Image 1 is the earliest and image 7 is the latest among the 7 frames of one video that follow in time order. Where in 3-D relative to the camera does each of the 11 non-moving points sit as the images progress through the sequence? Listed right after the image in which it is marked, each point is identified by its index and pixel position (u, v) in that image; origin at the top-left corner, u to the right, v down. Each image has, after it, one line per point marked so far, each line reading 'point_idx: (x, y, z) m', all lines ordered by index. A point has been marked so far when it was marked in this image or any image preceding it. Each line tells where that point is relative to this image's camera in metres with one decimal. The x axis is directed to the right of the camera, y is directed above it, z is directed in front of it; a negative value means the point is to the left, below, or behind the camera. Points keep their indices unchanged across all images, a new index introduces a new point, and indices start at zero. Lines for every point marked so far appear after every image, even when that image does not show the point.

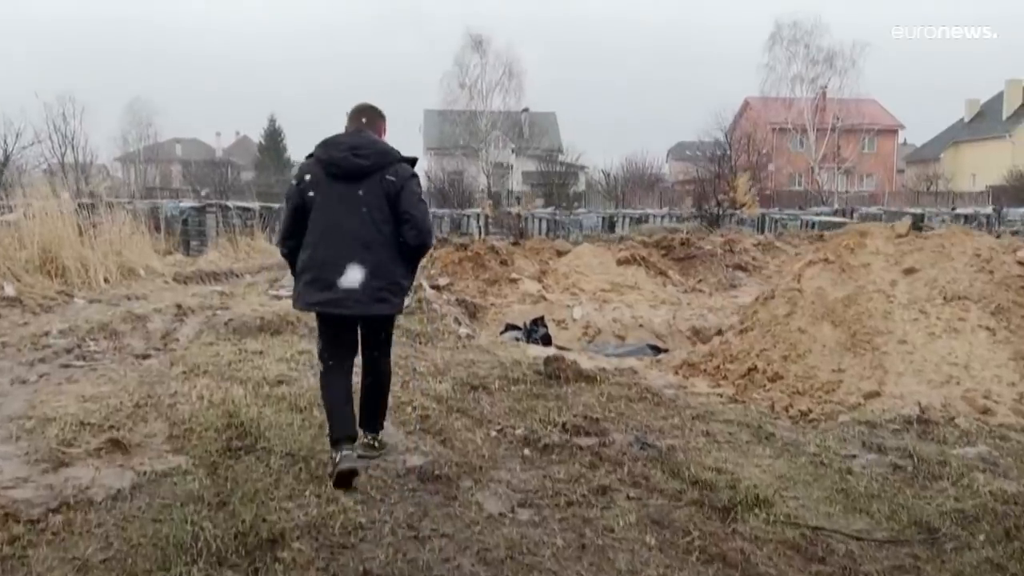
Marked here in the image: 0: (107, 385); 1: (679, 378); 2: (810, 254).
0: (-2.5, -0.6, +5.3) m
1: (+1.2, -0.7, +6.0) m
2: (+2.4, +0.3, +6.7) m
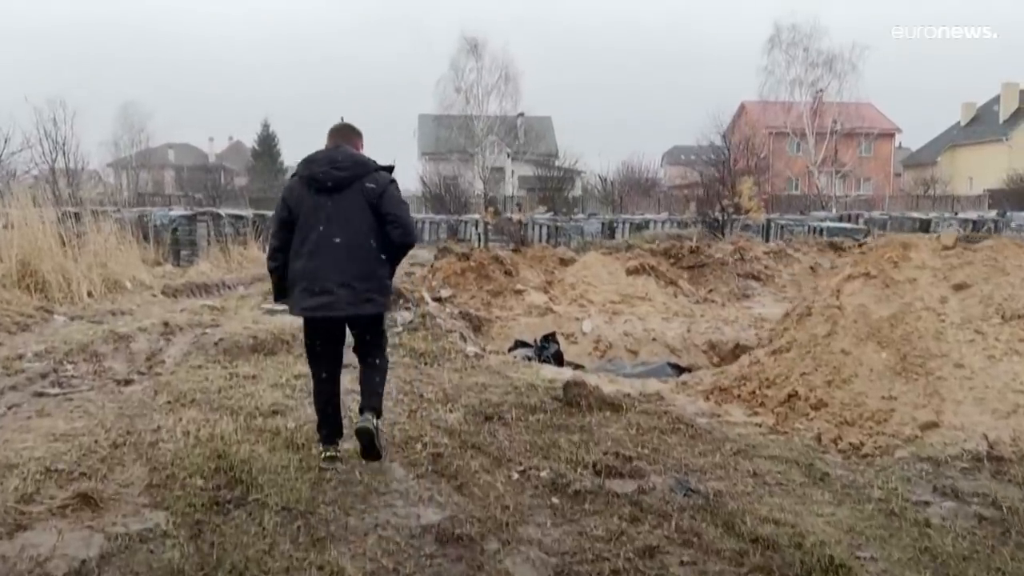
0: (-2.4, -0.7, +4.8) m
1: (+1.3, -0.8, +5.5) m
2: (+2.5, +0.2, +6.2) m
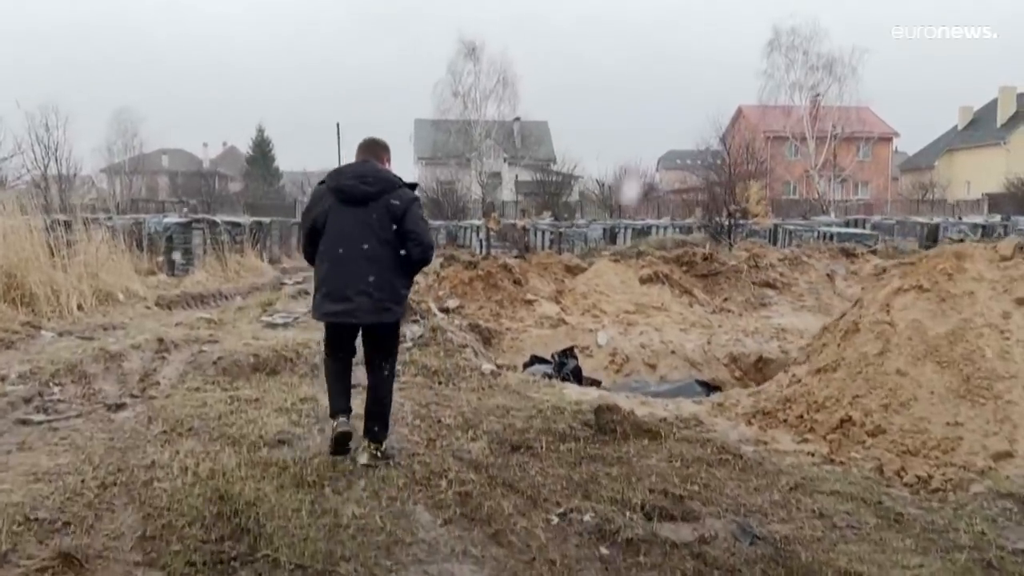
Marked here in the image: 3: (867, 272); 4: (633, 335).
0: (-2.3, -0.8, +4.3) m
1: (+1.5, -0.9, +5.1) m
2: (+2.6, +0.1, +5.8) m
3: (+6.1, +0.3, +14.5) m
4: (+1.4, -0.5, +9.8) m
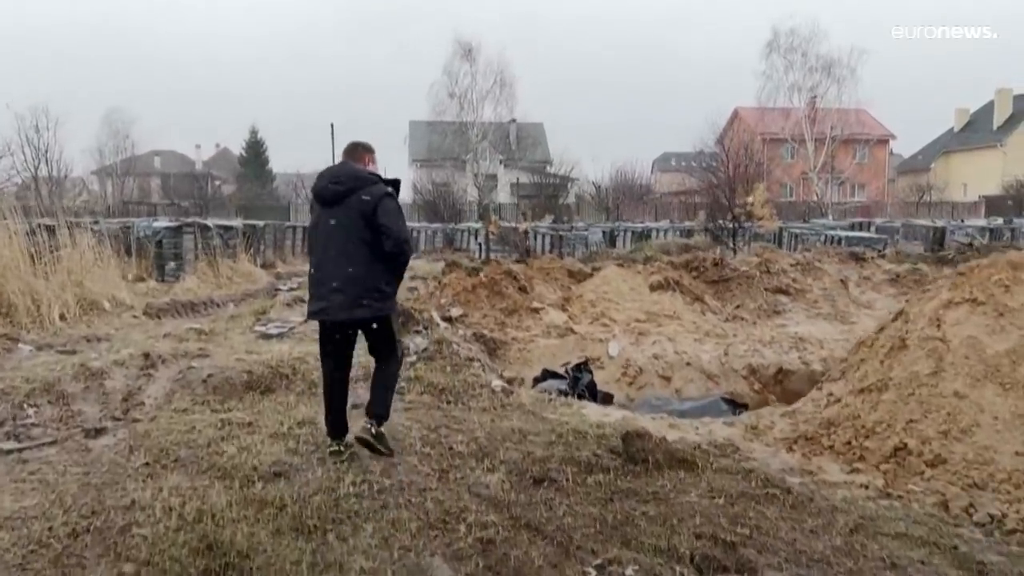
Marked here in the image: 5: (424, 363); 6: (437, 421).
0: (-2.2, -0.9, +3.8) m
1: (+1.6, -0.9, +4.6) m
2: (+2.7, 0.0, +5.4) m
3: (+6.1, +0.2, +14.1) m
4: (+1.5, -0.6, +9.4) m
5: (-0.7, -0.6, +6.8) m
6: (-0.5, -0.8, +5.3) m
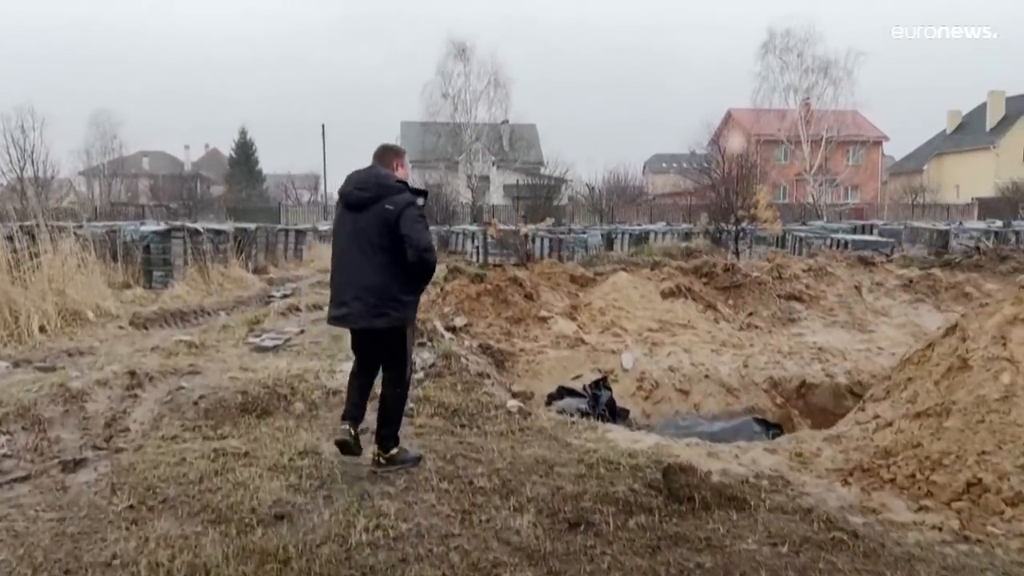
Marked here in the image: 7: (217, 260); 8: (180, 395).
0: (-2.0, -1.0, +3.3) m
1: (+1.7, -1.0, +4.2) m
2: (+2.9, -0.1, +4.9) m
3: (+6.2, +0.1, +13.7) m
4: (+1.6, -0.7, +8.9) m
5: (-0.6, -0.7, +6.3) m
6: (-0.3, -0.9, +4.8) m
7: (-4.6, +0.4, +13.2) m
8: (-2.2, -0.7, +5.6) m
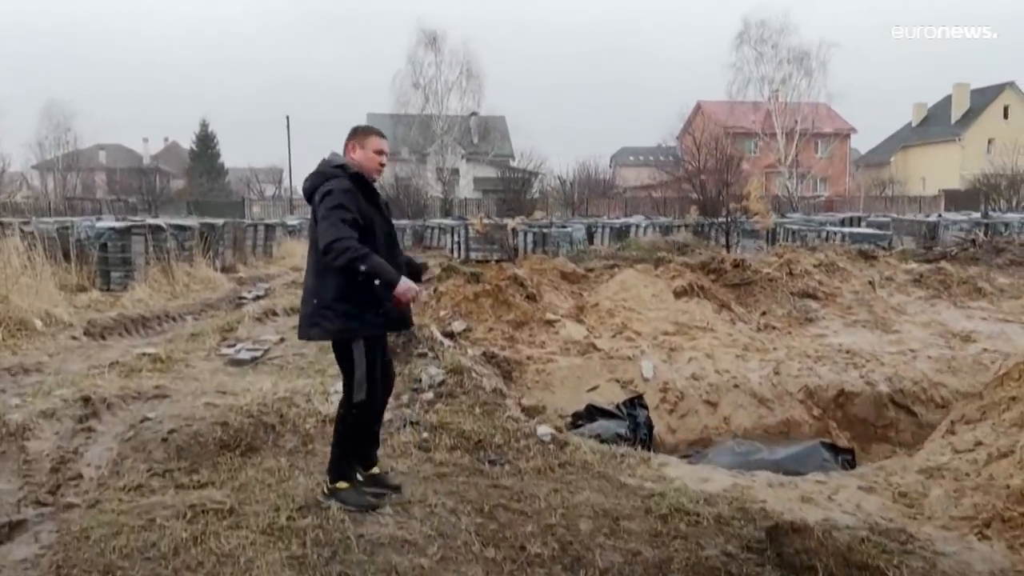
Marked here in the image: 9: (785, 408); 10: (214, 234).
0: (-1.7, -1.1, +2.4) m
1: (+2.0, -1.1, +3.4) m
2: (+3.1, -0.1, +4.1) m
3: (+6.0, +0.2, +13.0) m
4: (+1.6, -0.7, +8.1) m
5: (-0.4, -0.7, +5.4) m
6: (-0.1, -1.0, +3.9) m
7: (-4.7, +0.4, +12.1) m
8: (-2.0, -0.8, +4.6) m
9: (+2.4, -1.1, +7.5) m
10: (-4.9, +0.9, +14.0) m
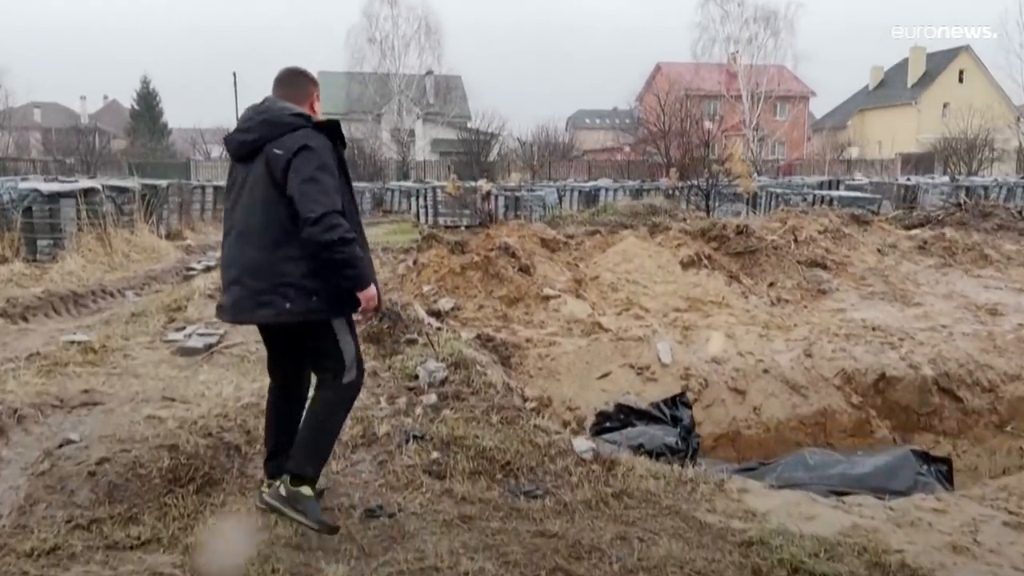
0: (-1.4, -1.1, +1.3) m
1: (+2.2, -1.0, +2.5) m
2: (+3.3, 0.0, +3.3) m
3: (+5.7, +0.6, +12.3) m
4: (+1.6, -0.5, +7.2) m
5: (-0.3, -0.6, +4.3) m
6: (+0.1, -0.9, +2.9) m
7: (-5.0, +0.8, +10.8) m
8: (-1.8, -0.7, +3.5) m
9: (+2.4, -0.8, +6.6) m
10: (-5.3, +1.4, +12.6) m
